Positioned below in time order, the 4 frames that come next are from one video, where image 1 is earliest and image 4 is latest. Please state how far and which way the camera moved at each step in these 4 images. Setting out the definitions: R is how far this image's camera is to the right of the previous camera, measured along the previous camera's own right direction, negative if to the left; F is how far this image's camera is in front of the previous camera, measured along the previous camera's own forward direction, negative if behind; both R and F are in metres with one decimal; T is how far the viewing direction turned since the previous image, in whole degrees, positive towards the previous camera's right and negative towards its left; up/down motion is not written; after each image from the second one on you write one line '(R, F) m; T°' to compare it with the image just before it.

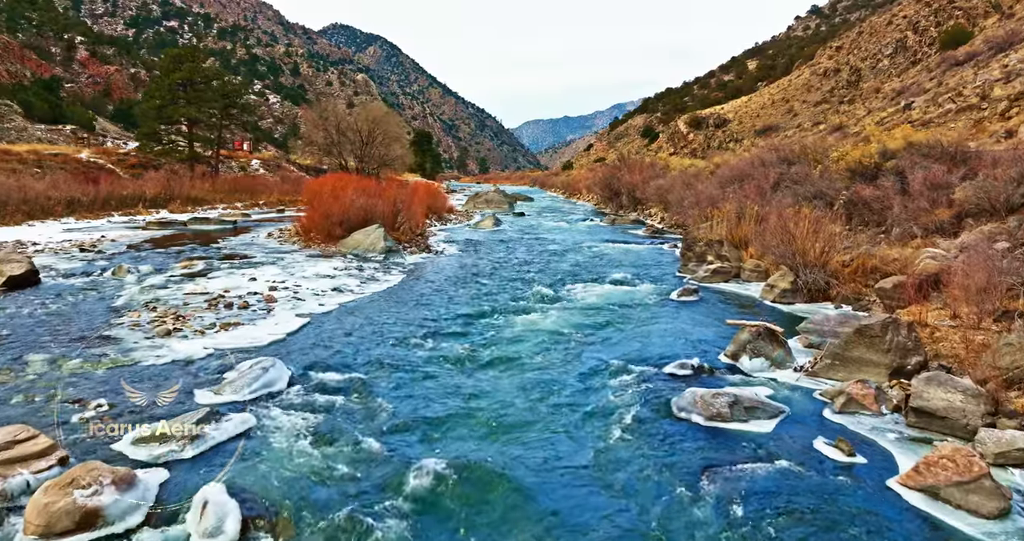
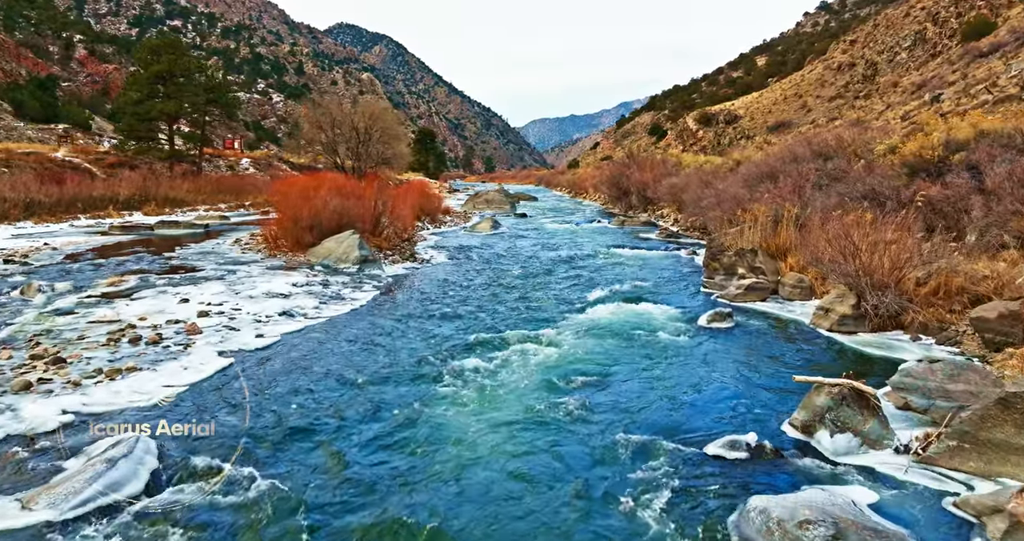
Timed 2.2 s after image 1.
(+0.2, +2.1) m; -1°
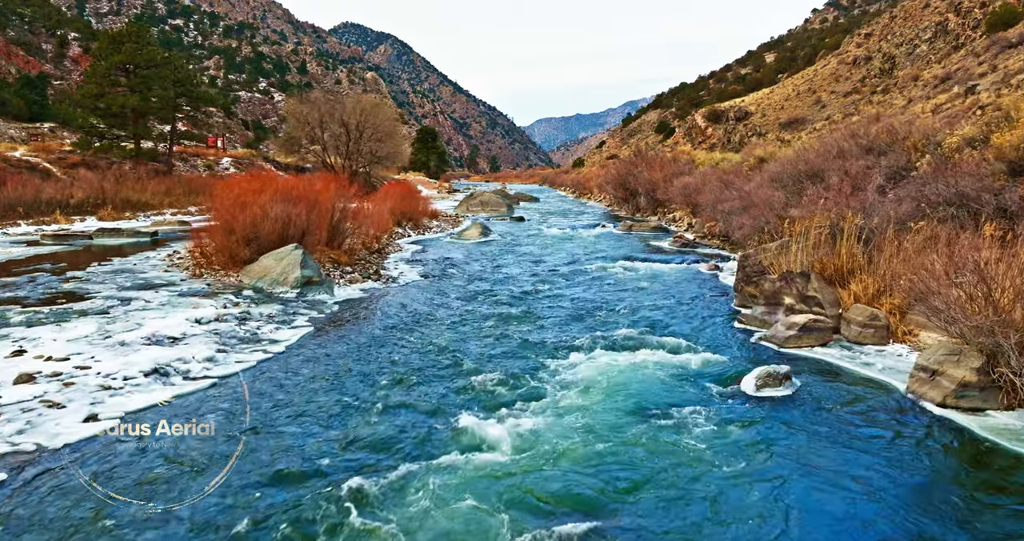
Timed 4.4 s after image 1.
(+0.4, +2.7) m; 0°
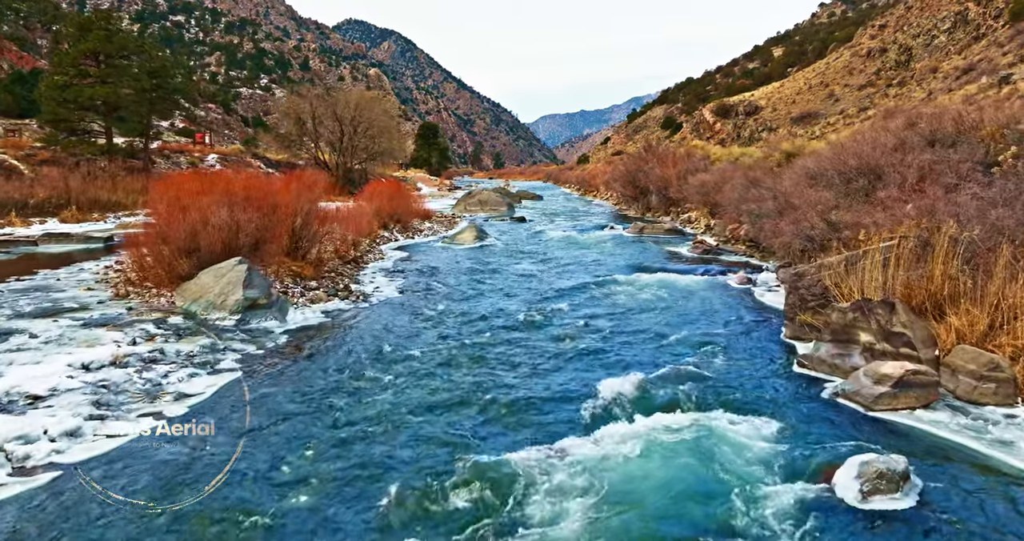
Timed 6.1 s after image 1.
(+0.1, +2.1) m; 0°
